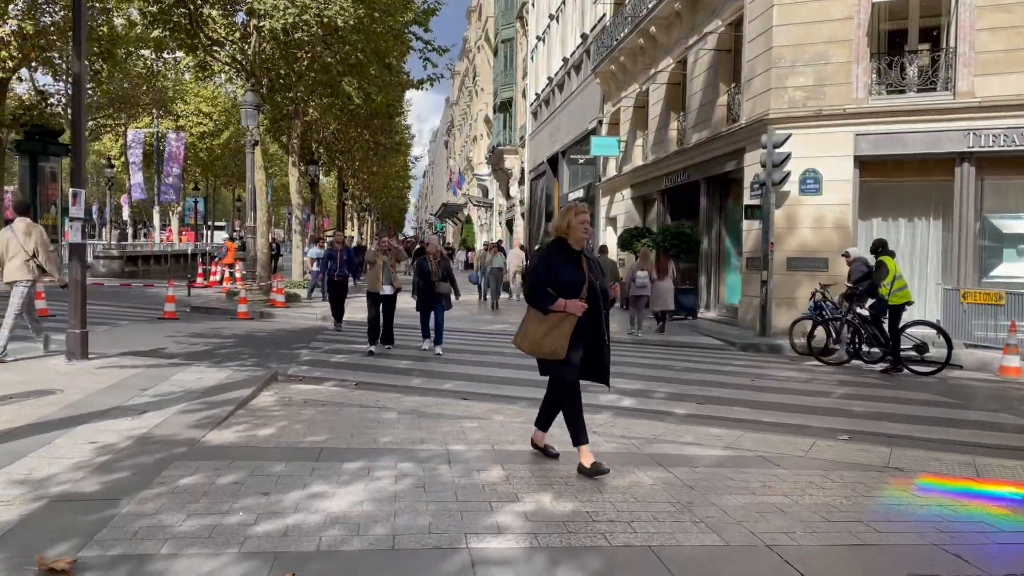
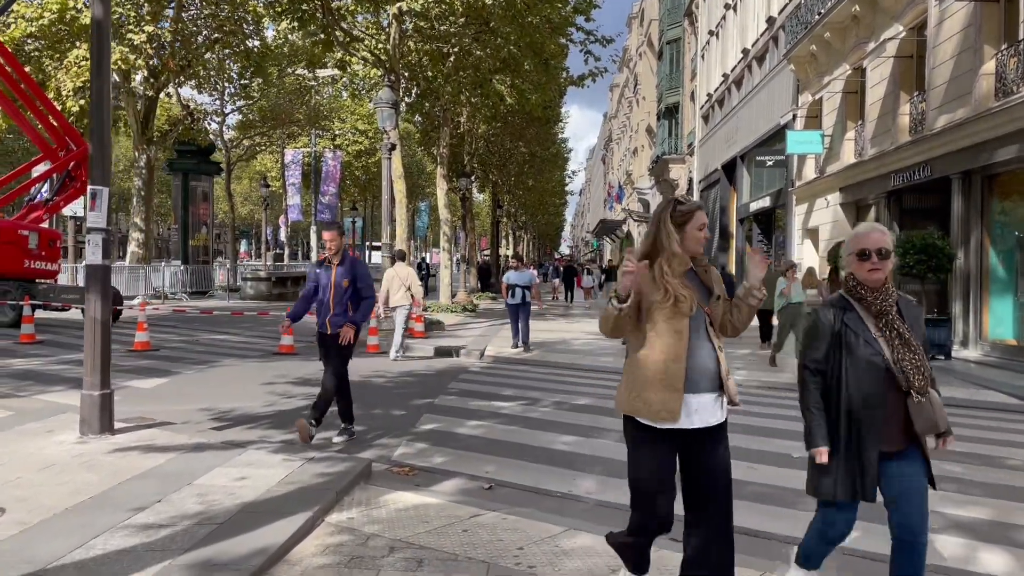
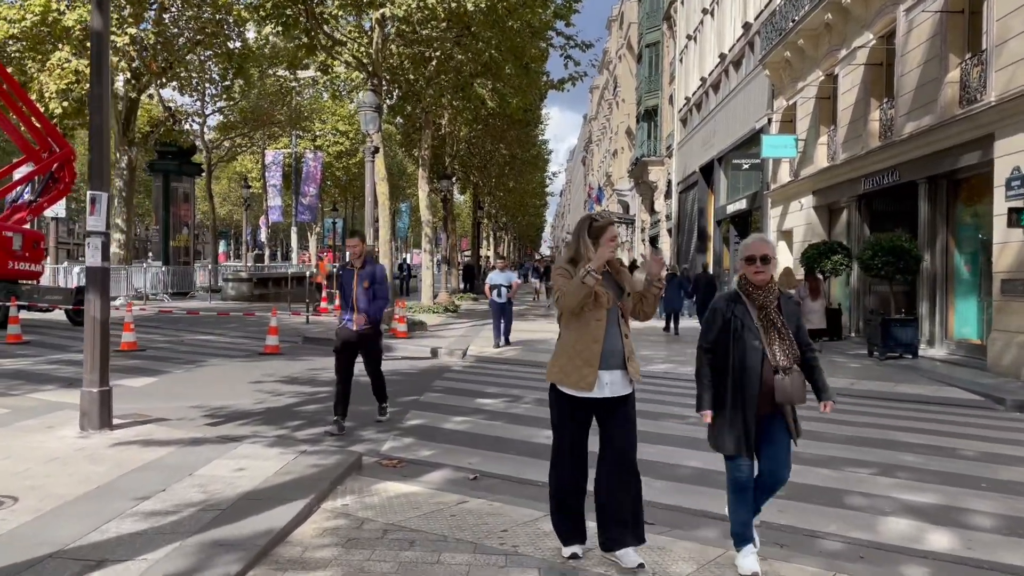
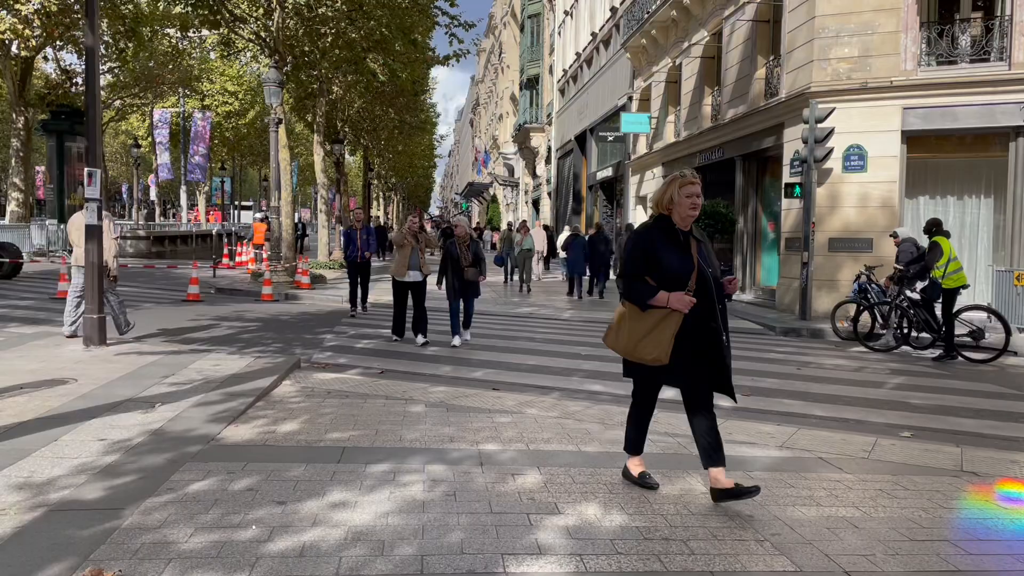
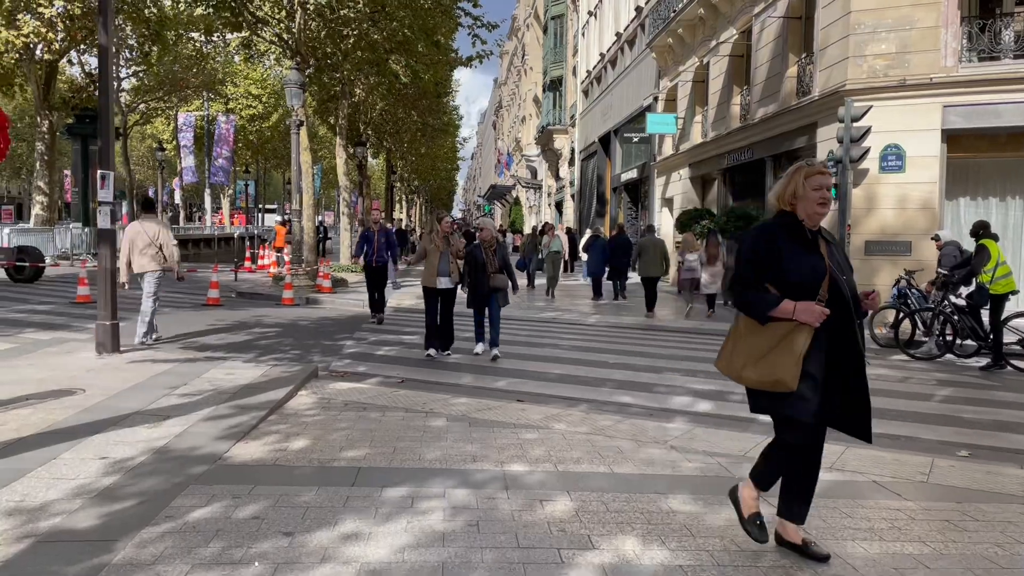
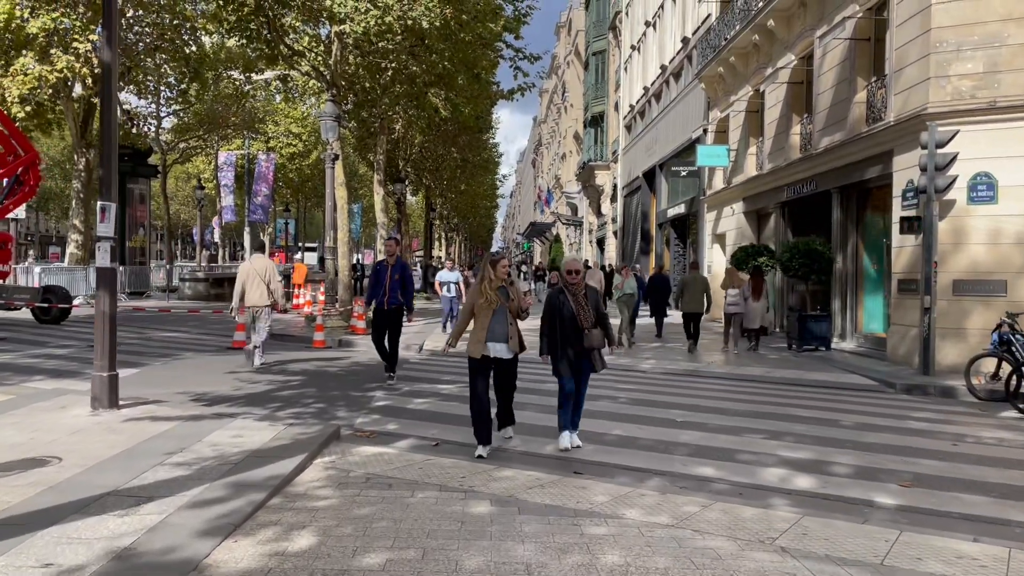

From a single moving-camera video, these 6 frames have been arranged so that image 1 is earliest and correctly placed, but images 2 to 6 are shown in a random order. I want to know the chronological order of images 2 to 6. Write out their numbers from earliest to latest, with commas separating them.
4, 5, 6, 3, 2
